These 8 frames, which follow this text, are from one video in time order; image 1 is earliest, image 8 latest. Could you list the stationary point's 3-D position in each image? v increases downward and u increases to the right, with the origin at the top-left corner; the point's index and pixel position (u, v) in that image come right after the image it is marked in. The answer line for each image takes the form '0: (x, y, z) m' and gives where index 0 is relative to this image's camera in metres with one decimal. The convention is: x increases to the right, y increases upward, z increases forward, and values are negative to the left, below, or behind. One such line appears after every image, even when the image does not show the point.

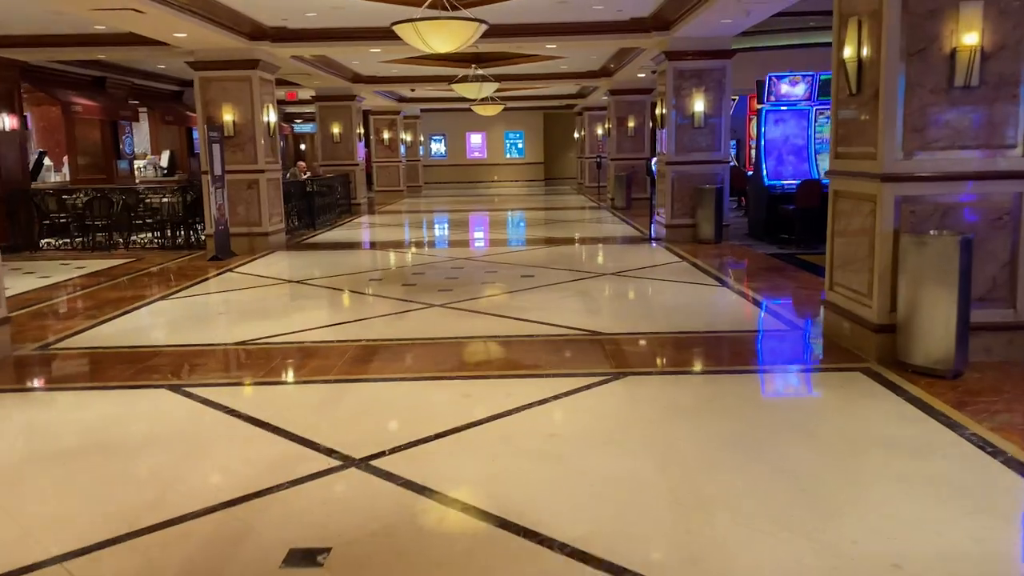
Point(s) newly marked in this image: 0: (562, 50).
0: (+0.7, +3.3, +11.6) m
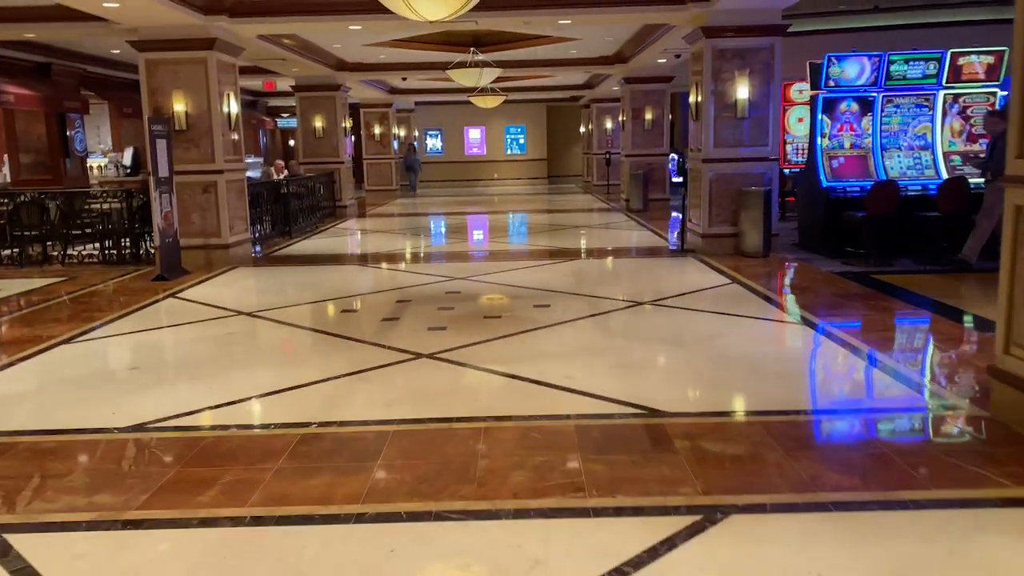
0: (+0.8, +3.1, +10.0) m
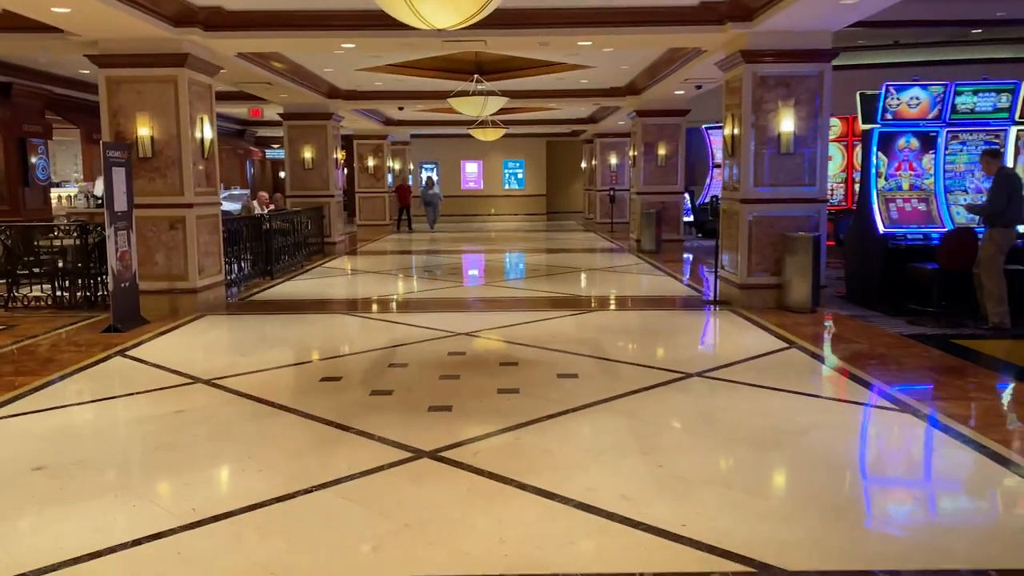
0: (+0.9, +2.6, +9.0) m
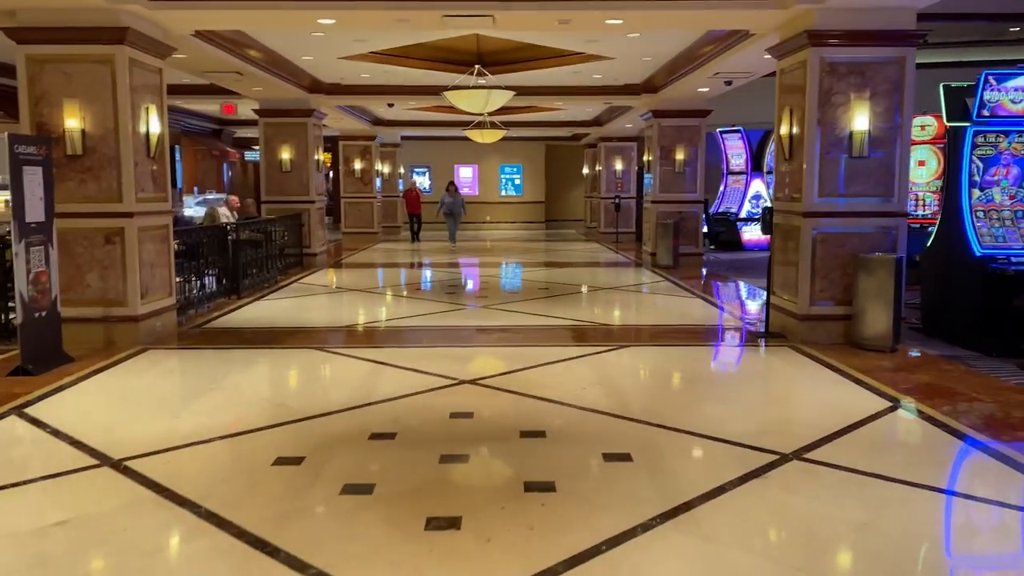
0: (+1.0, +2.3, +7.7) m
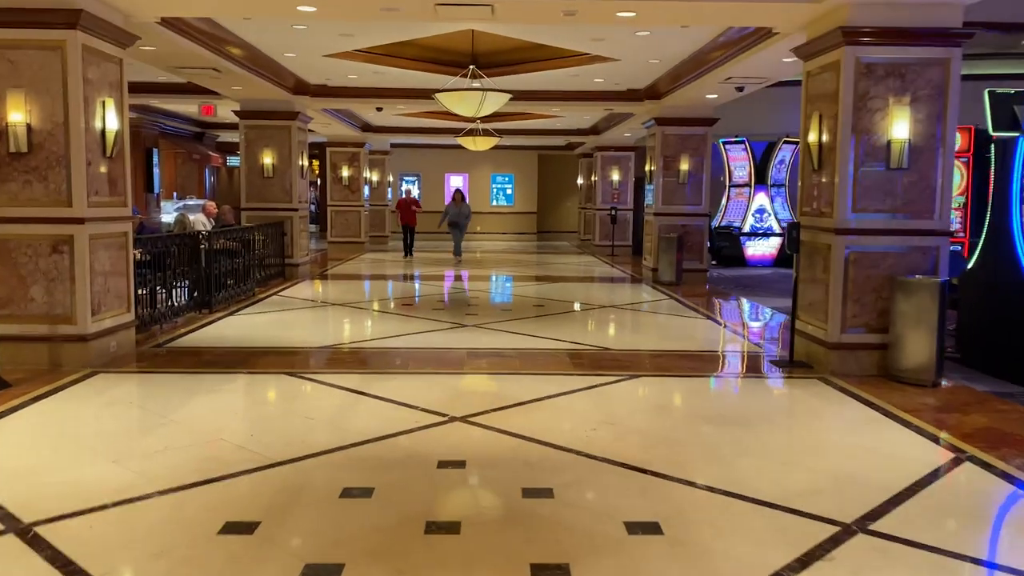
0: (+1.0, +2.1, +7.1) m
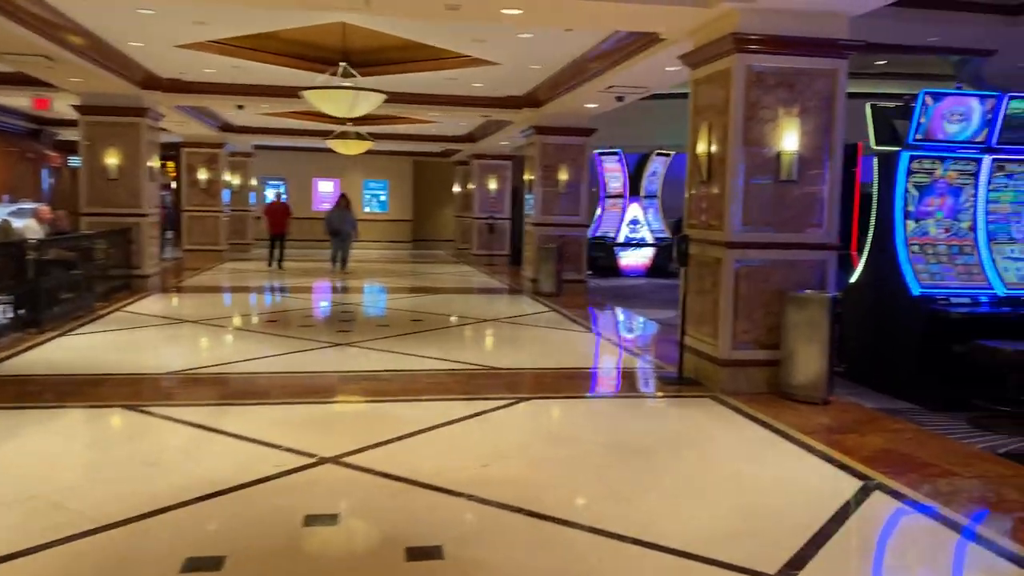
0: (0.0, +2.0, +6.7) m
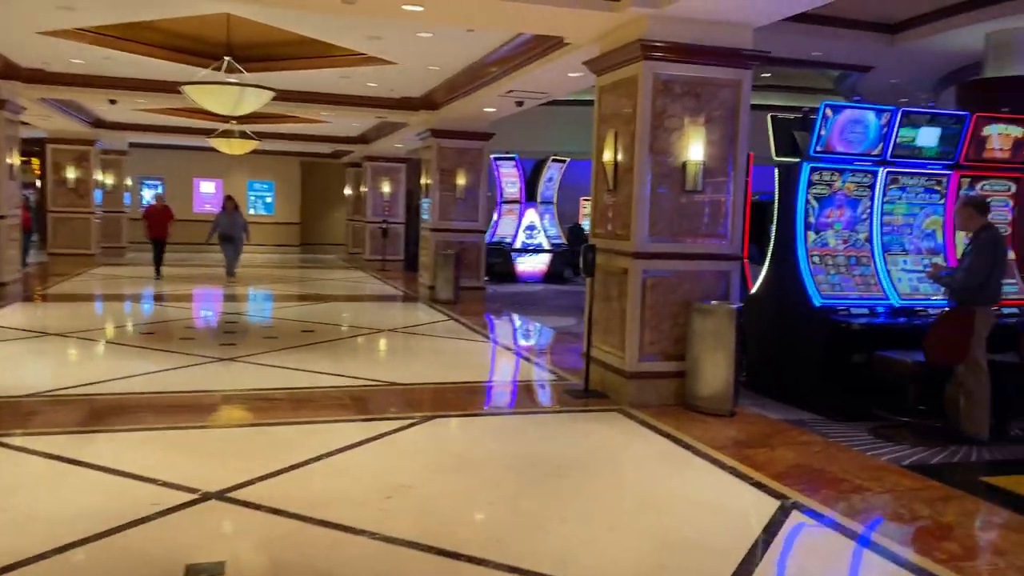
0: (-0.8, +1.9, +6.4) m
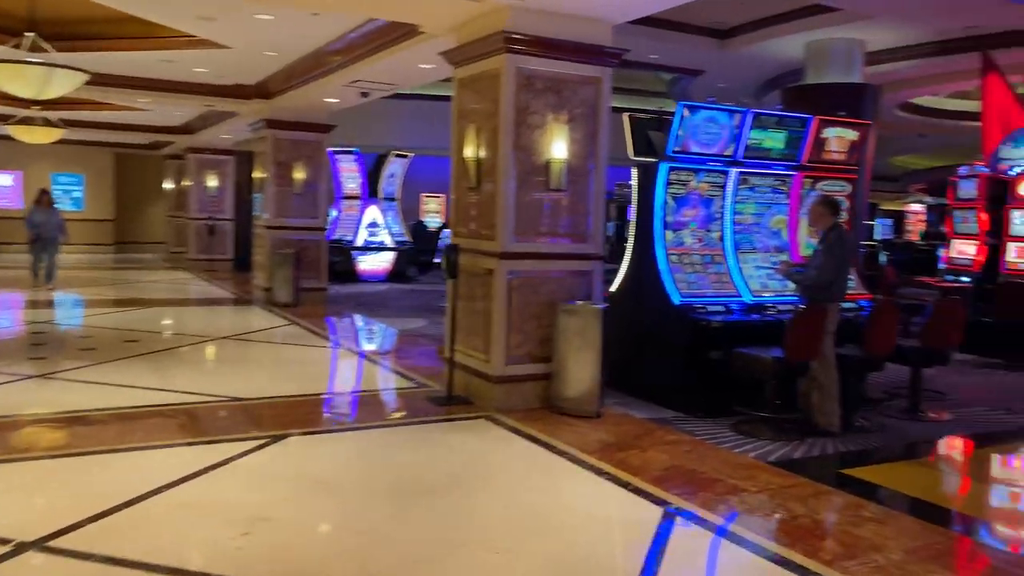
0: (-1.9, +1.9, +5.9) m
